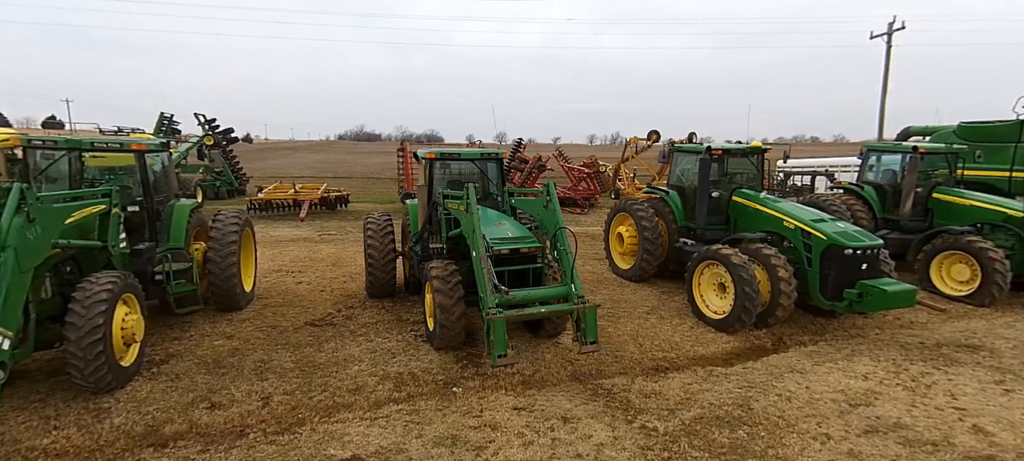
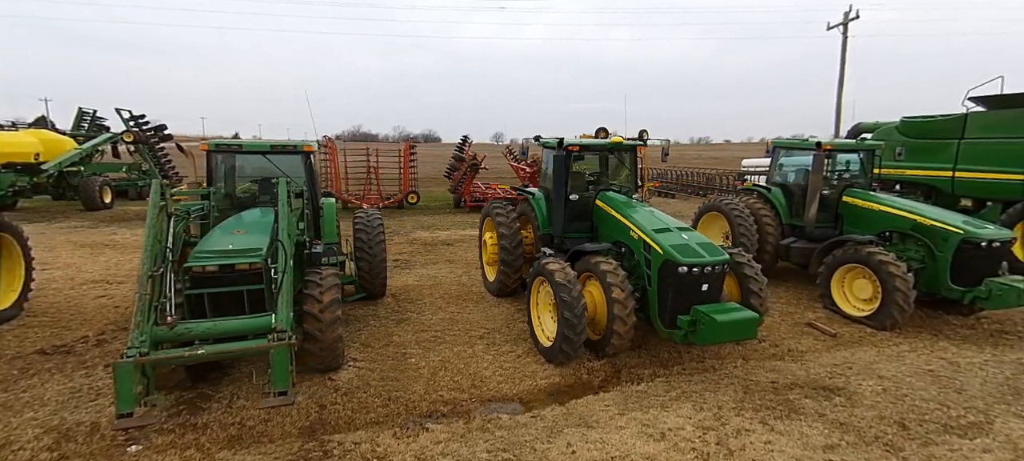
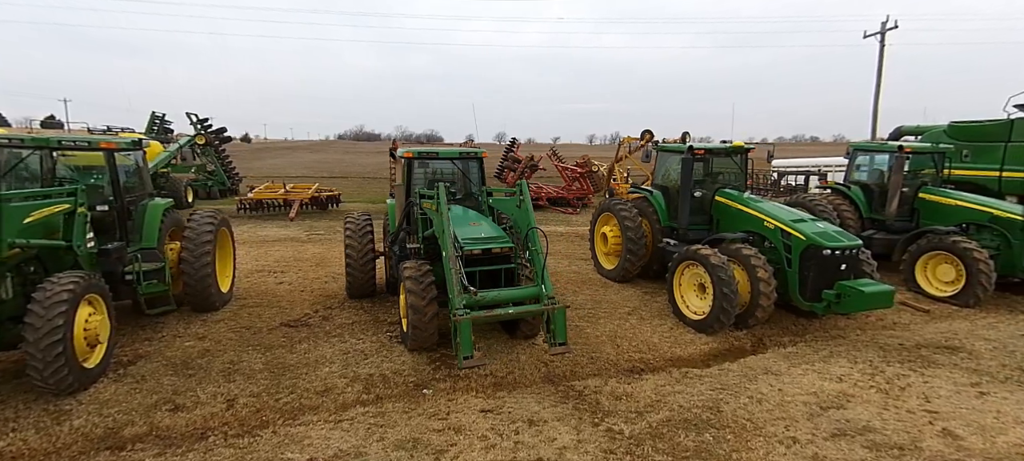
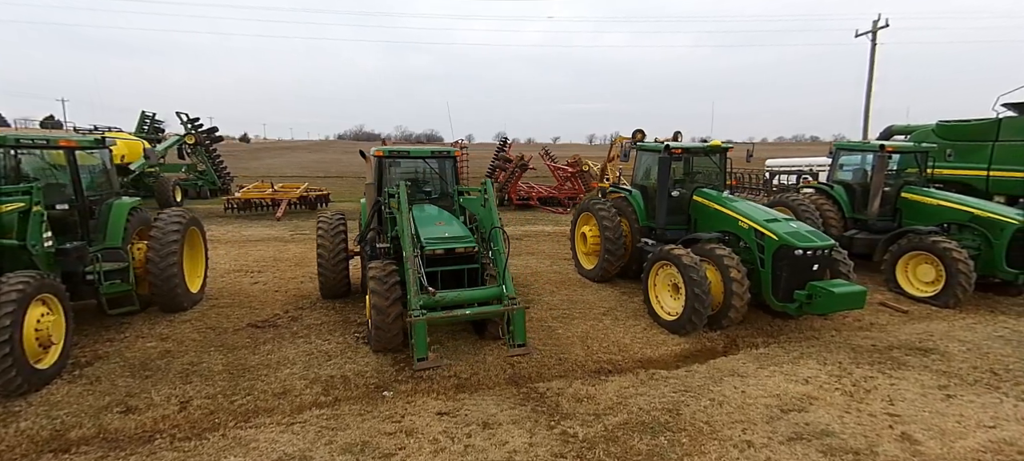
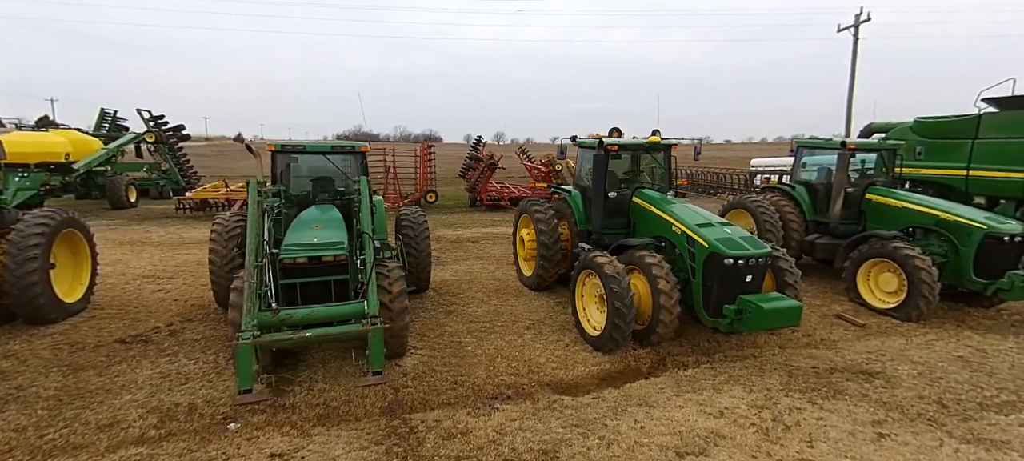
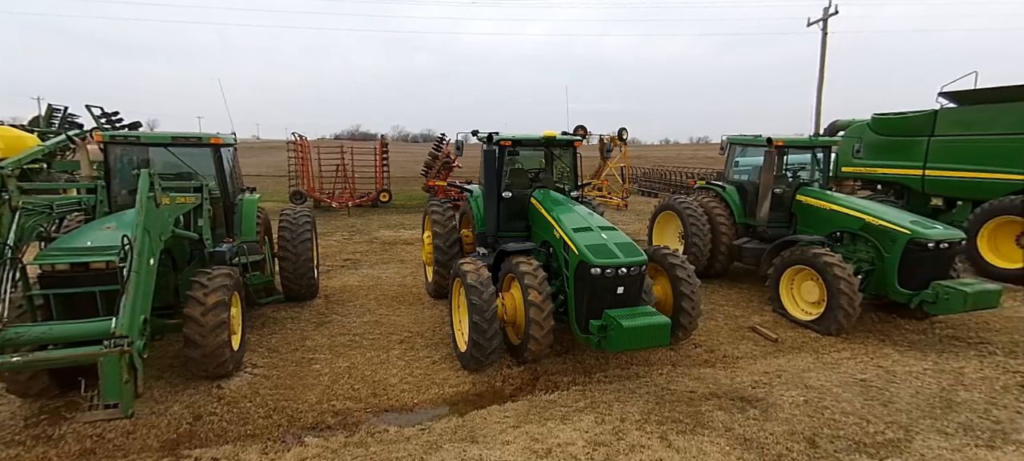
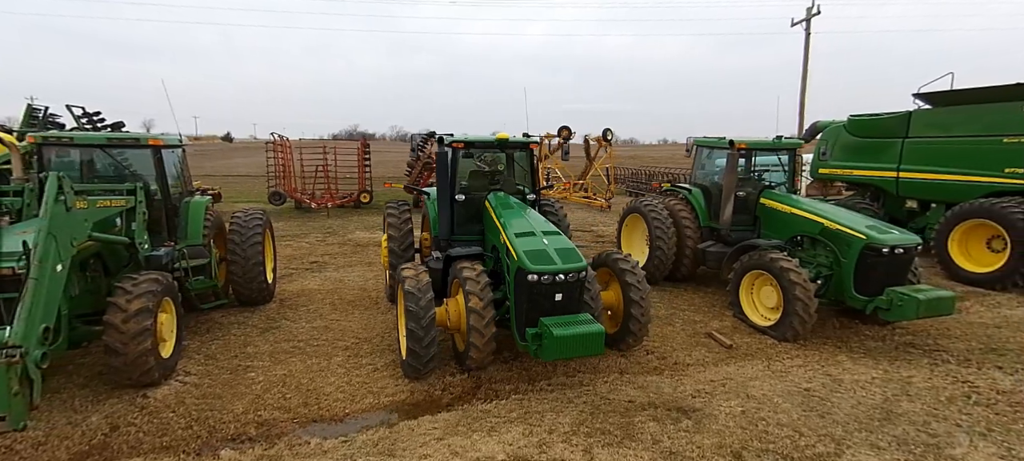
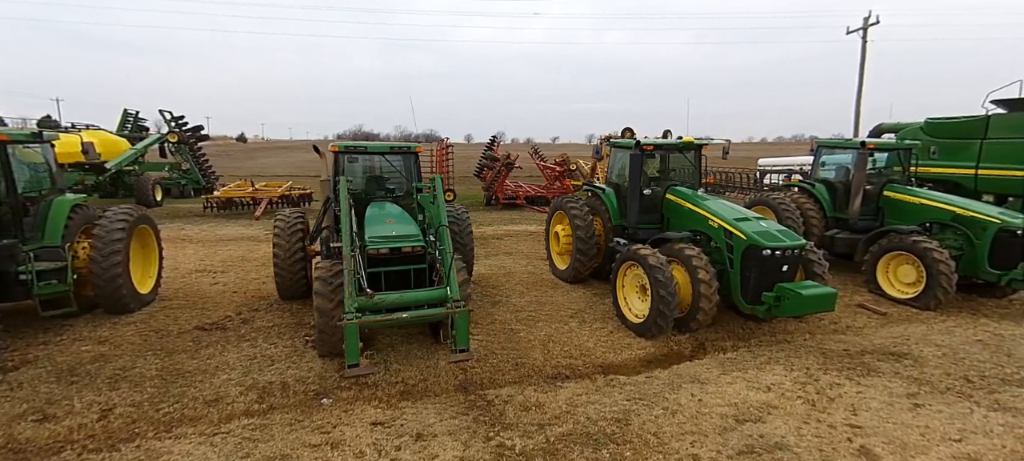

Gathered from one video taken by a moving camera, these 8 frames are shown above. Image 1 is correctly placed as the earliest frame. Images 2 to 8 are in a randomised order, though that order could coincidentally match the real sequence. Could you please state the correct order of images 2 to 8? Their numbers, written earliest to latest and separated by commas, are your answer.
3, 4, 8, 5, 2, 6, 7
